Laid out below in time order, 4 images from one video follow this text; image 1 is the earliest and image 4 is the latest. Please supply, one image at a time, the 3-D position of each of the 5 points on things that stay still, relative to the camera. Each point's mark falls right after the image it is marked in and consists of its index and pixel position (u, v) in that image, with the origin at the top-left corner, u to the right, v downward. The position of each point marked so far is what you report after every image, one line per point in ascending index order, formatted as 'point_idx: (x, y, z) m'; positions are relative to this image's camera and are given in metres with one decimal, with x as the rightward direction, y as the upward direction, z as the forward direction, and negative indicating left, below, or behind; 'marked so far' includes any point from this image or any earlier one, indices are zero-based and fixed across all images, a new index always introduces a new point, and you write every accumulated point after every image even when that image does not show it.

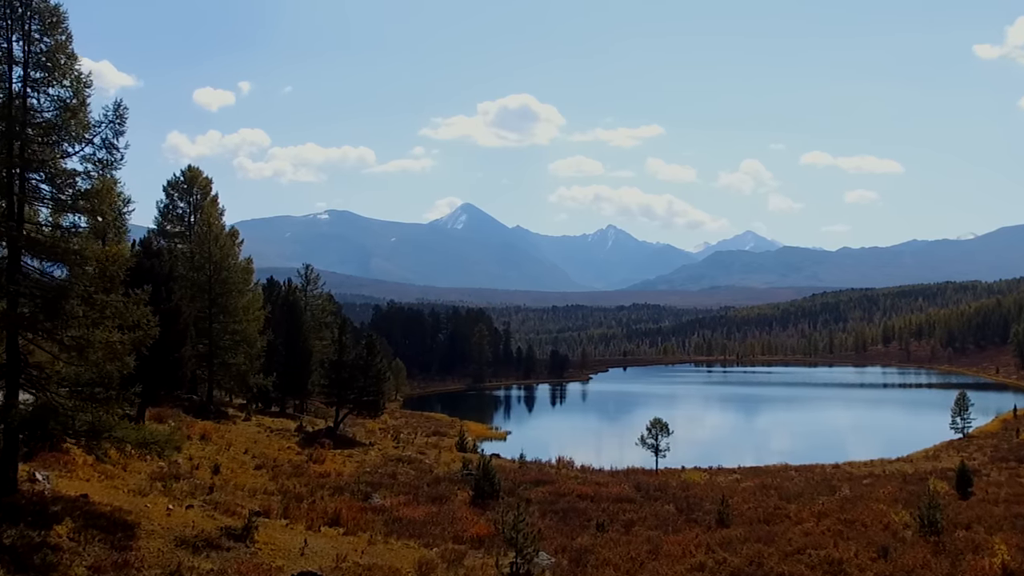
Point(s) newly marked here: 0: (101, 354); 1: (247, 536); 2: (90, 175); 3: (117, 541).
0: (-7.7, -1.2, +13.1) m
1: (-4.9, -4.6, +13.0) m
2: (-7.9, +2.1, +13.0) m
3: (-6.7, -4.3, +11.8) m
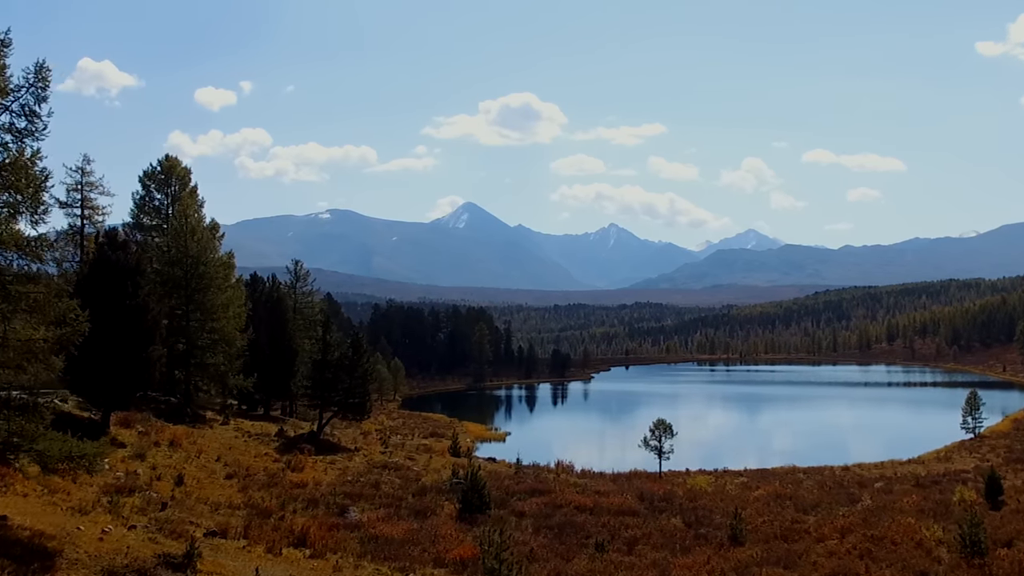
0: (-8.0, -1.1, +11.3) m
1: (-5.2, -4.5, +11.2) m
2: (-8.2, +2.3, +11.3) m
3: (-7.0, -4.1, +10.1) m
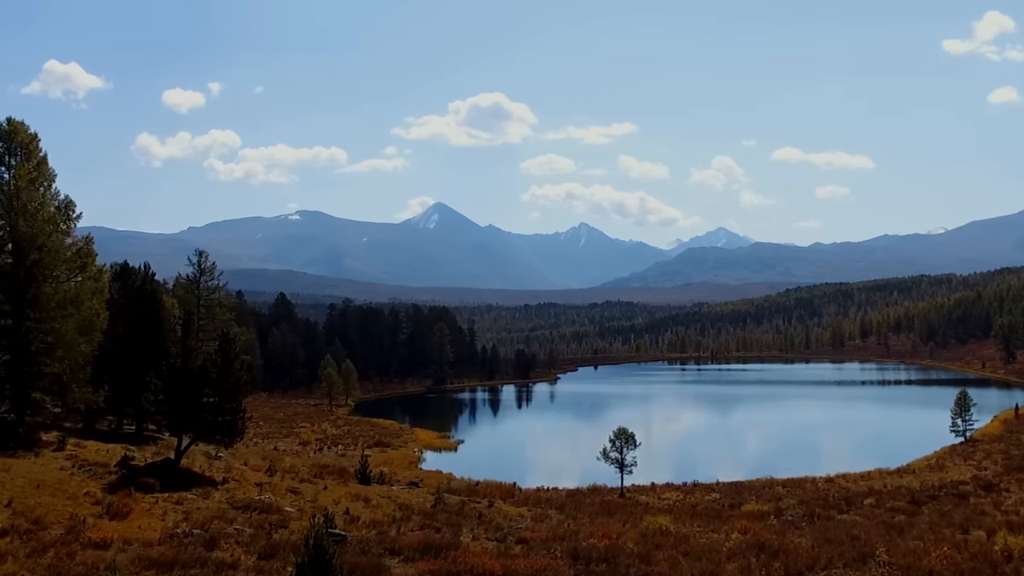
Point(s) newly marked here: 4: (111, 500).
0: (-10.1, -0.7, +5.2) m
1: (-7.3, -4.0, +5.2) m
2: (-10.3, +2.7, +5.1) m
3: (-9.0, -3.7, +4.0) m
4: (-10.6, -5.6, +18.5) m
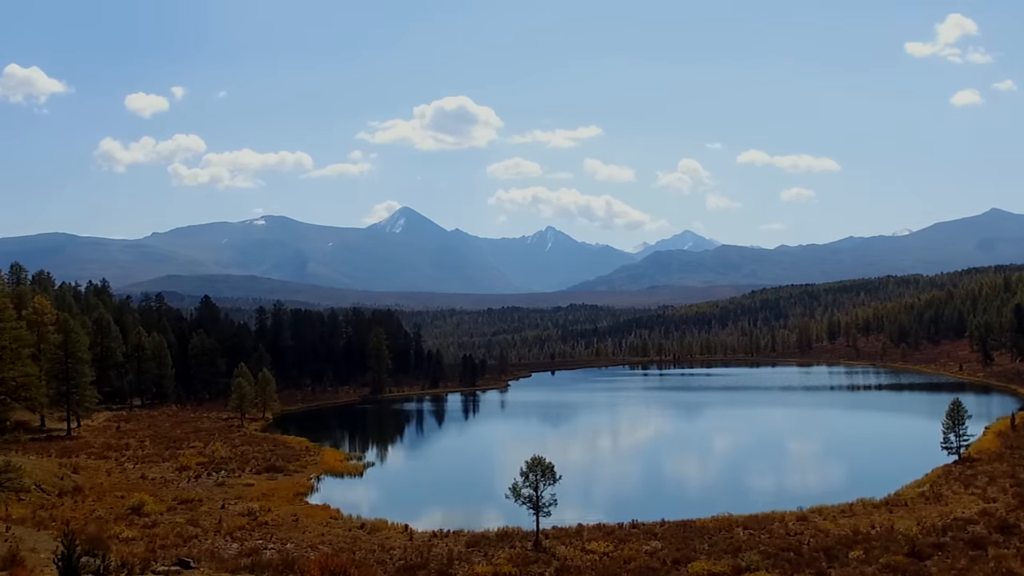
0: (-13.9, +0.1, -4.6) m
1: (-11.0, -3.2, -4.4) m
2: (-14.1, +3.5, -4.6) m
3: (-12.7, -2.9, -5.7) m
4: (-14.8, -4.9, +8.7) m
